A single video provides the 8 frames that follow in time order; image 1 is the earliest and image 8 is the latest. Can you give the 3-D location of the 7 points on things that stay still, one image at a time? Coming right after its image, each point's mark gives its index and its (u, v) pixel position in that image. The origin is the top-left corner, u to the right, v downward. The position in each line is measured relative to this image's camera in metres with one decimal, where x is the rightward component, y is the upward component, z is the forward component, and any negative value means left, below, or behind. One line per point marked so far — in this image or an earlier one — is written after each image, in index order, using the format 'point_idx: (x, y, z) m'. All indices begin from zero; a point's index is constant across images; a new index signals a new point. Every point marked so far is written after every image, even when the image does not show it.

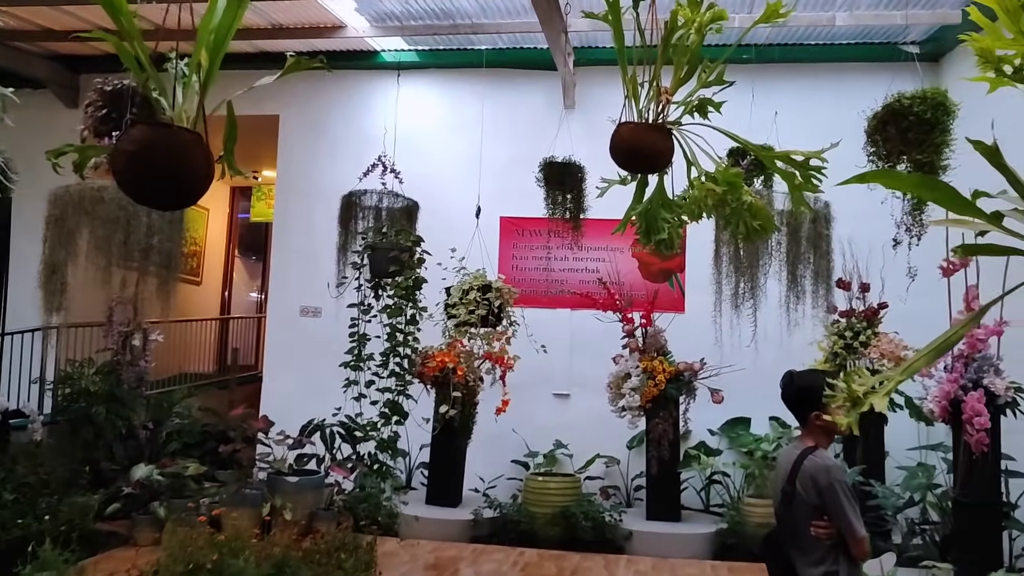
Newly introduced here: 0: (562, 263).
0: (+0.3, +0.1, +4.4) m
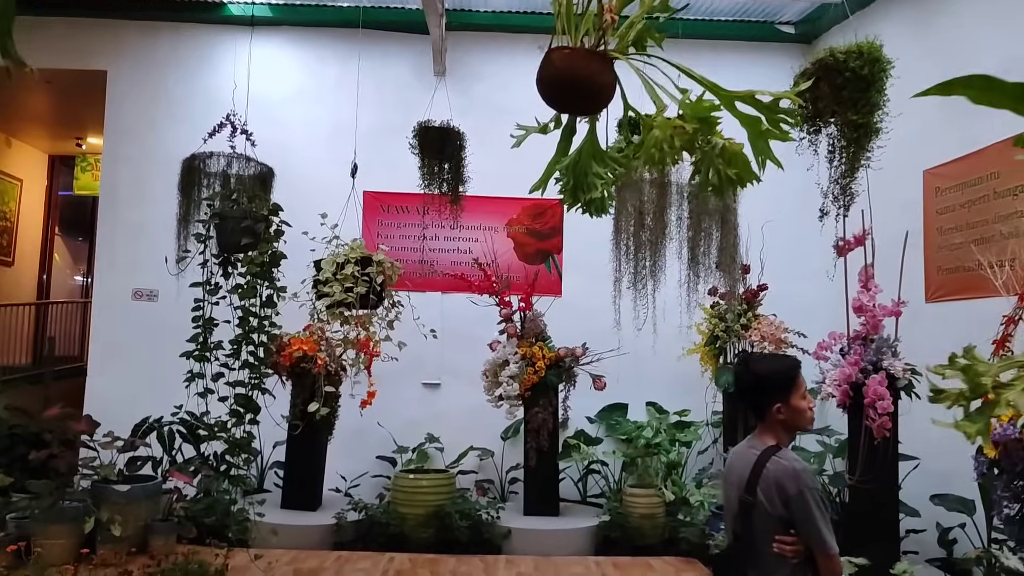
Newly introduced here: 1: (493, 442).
0: (-0.4, +0.2, +4.1) m
1: (-0.1, -0.7, +4.0) m
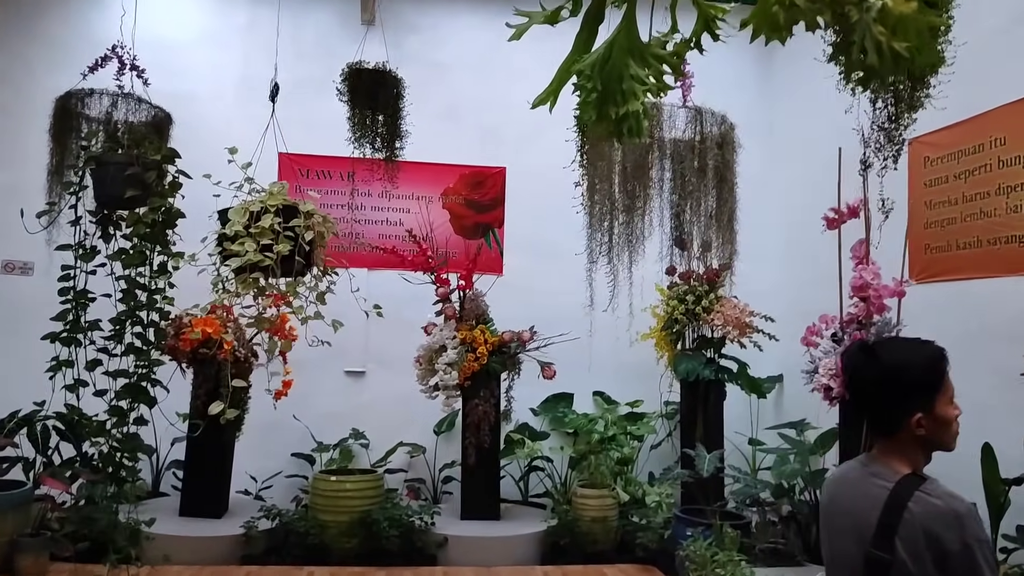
0: (-0.6, +0.3, +3.6) m
1: (-0.4, -0.6, +3.6) m
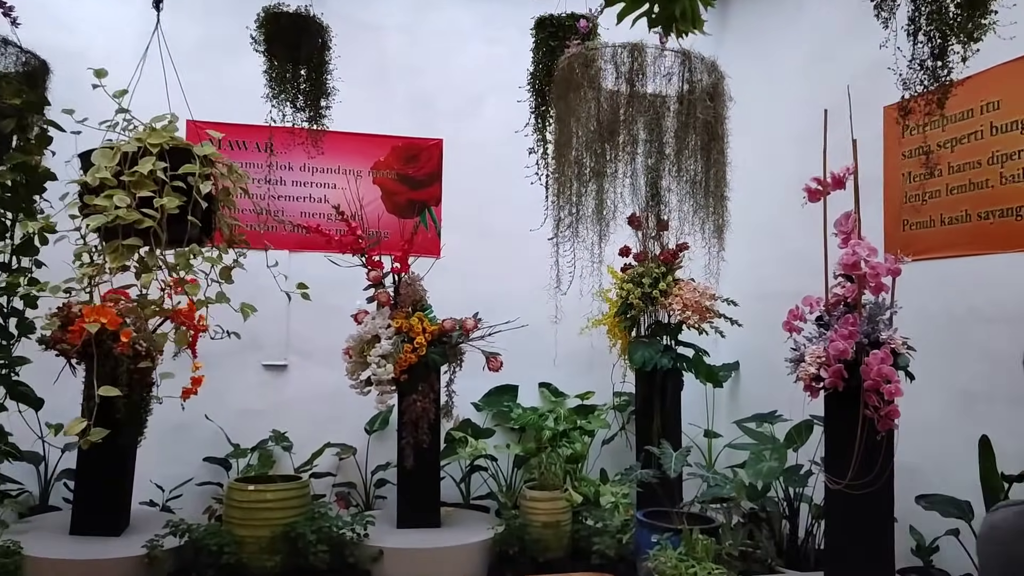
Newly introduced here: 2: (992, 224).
0: (-0.9, +0.4, +3.2) m
1: (-0.6, -0.6, +3.2) m
2: (+1.2, +0.2, +2.2) m
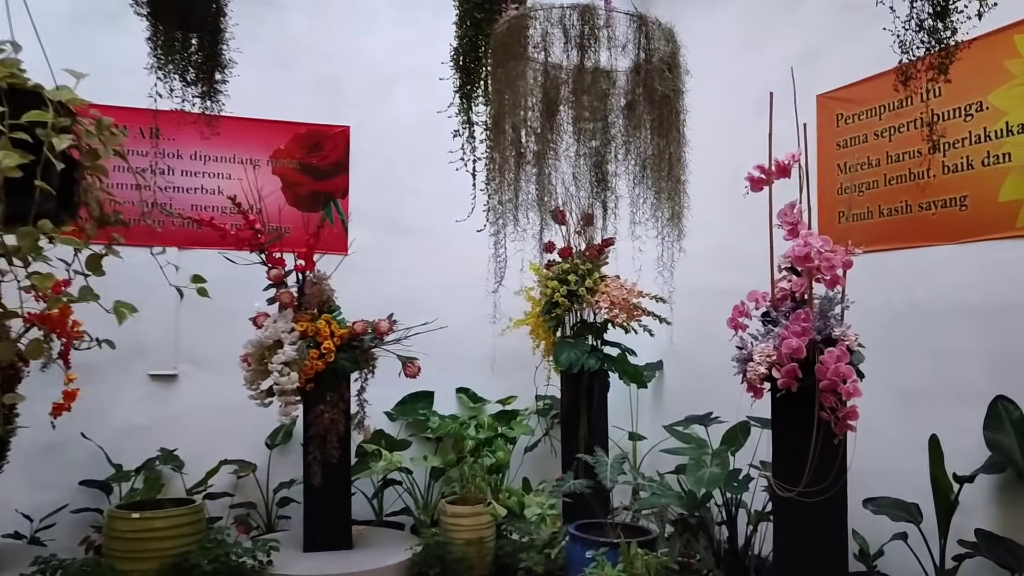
0: (-1.2, +0.4, +2.9) m
1: (-0.9, -0.6, +2.9) m
2: (+1.0, +0.2, +2.1) m
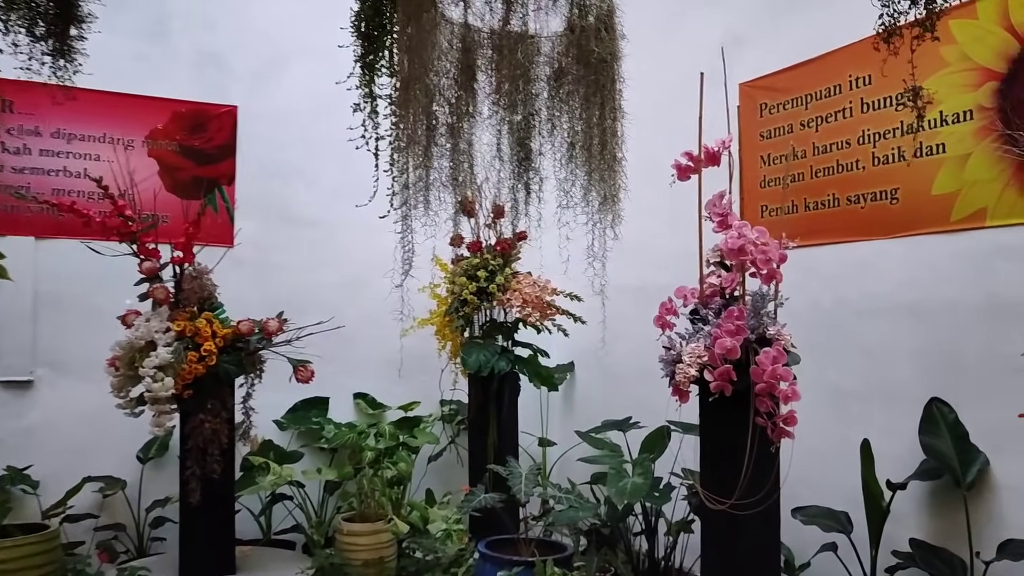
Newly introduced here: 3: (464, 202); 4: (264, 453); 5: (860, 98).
0: (-1.4, +0.4, +2.5) m
1: (-1.2, -0.5, +2.6) m
2: (+0.8, +0.2, +2.0) m
3: (-0.1, +0.2, +1.8) m
4: (-0.8, -0.5, +2.6) m
5: (+0.8, +0.4, +2.0) m
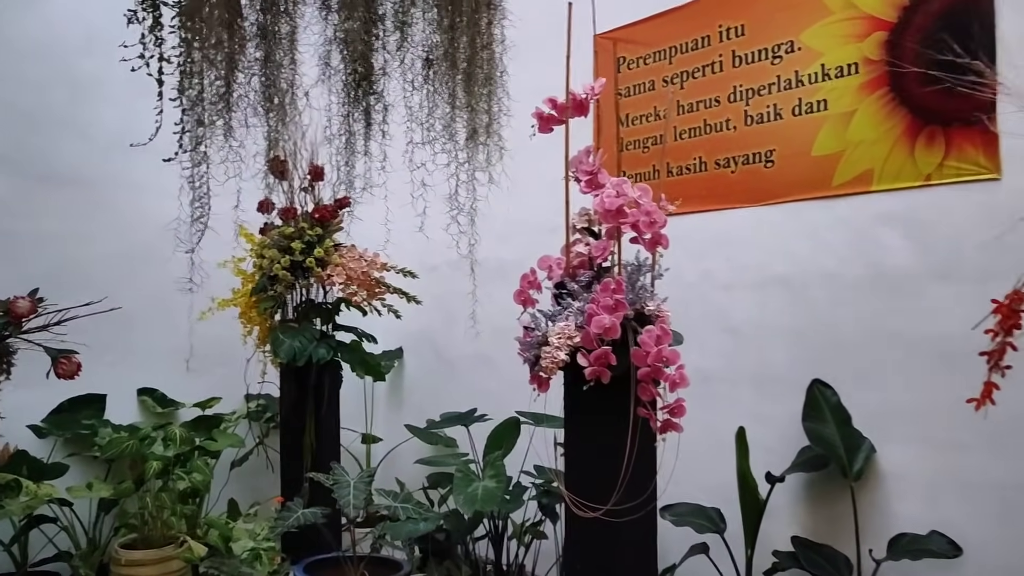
0: (-1.9, +0.5, +1.8) m
1: (-1.6, -0.5, +2.0) m
2: (+0.5, +0.2, +1.8) m
3: (-0.4, +0.2, +1.4) m
4: (-1.2, -0.4, +2.1) m
5: (+0.5, +0.5, +1.8) m
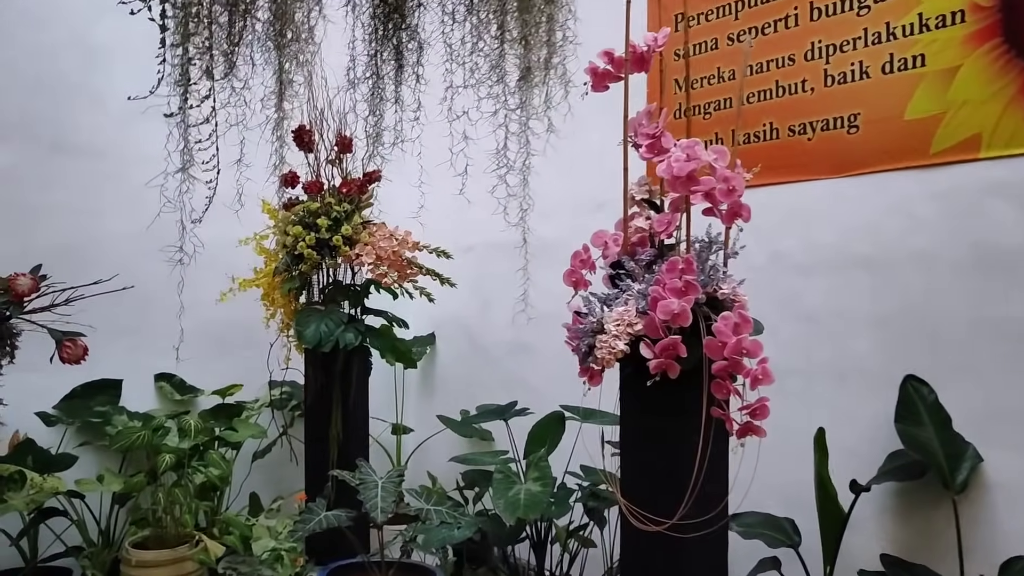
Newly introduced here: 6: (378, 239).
0: (-1.8, +0.5, +1.7) m
1: (-1.5, -0.4, +1.9) m
2: (+0.6, +0.3, +1.6) m
3: (-0.3, +0.3, +1.2) m
4: (-1.1, -0.4, +1.9) m
5: (+0.6, +0.5, +1.6) m
6: (-0.3, +0.1, +2.0) m
